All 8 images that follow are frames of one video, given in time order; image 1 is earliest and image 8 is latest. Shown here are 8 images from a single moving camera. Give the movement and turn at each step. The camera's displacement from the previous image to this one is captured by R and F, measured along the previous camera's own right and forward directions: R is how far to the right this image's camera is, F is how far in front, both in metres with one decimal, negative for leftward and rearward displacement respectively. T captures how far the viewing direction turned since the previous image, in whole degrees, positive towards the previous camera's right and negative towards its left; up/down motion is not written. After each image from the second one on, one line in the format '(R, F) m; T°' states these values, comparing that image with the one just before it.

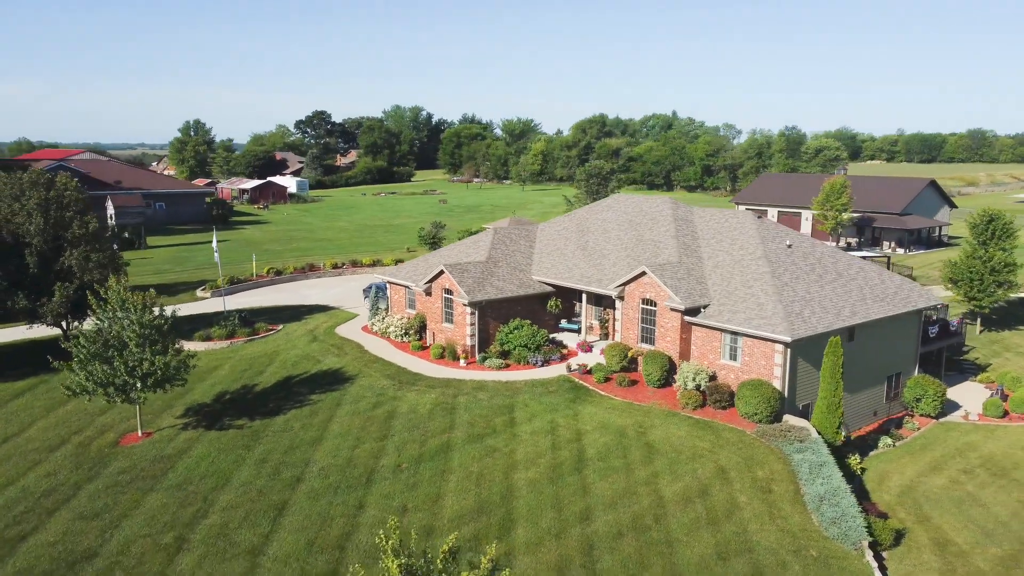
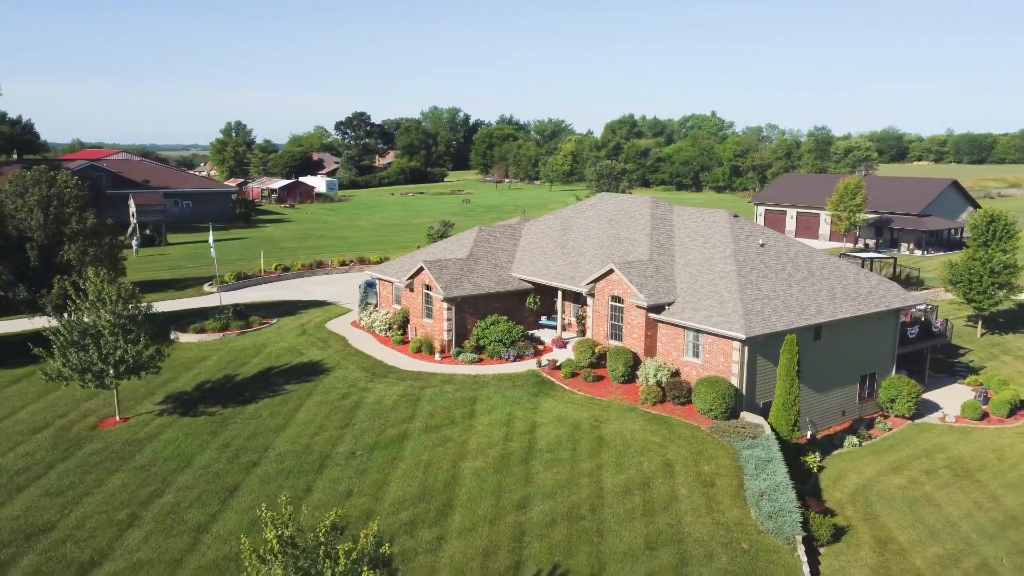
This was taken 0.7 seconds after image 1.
(+2.4, -0.5) m; -3°
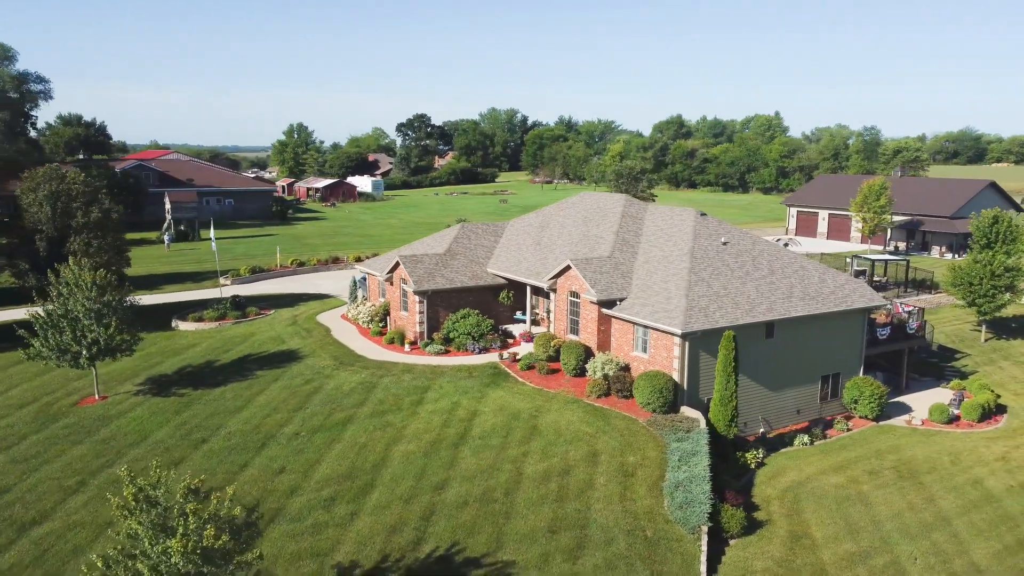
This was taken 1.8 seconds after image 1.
(+3.7, -0.7) m; -5°
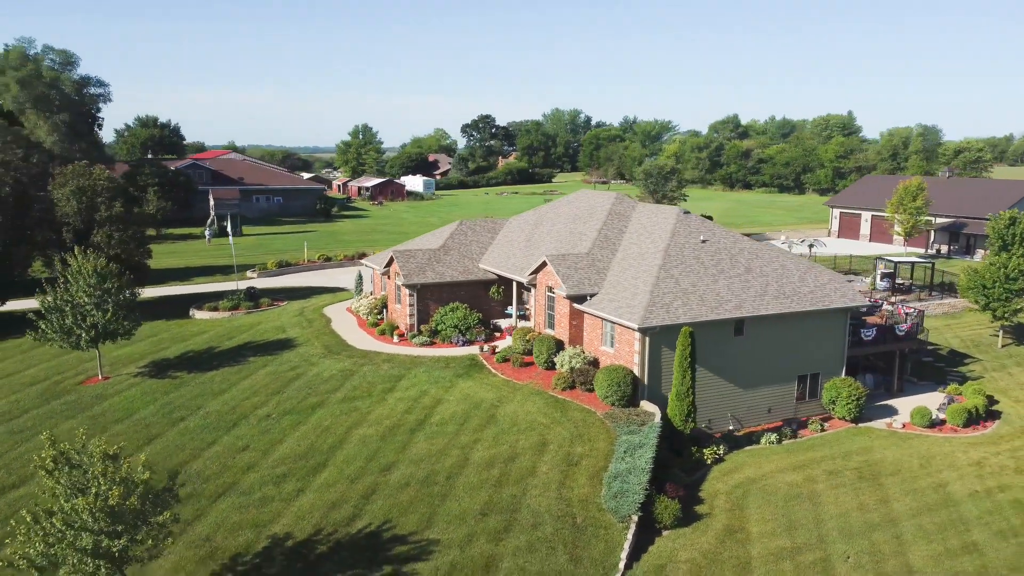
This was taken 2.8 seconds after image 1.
(+3.3, -0.6) m; -5°
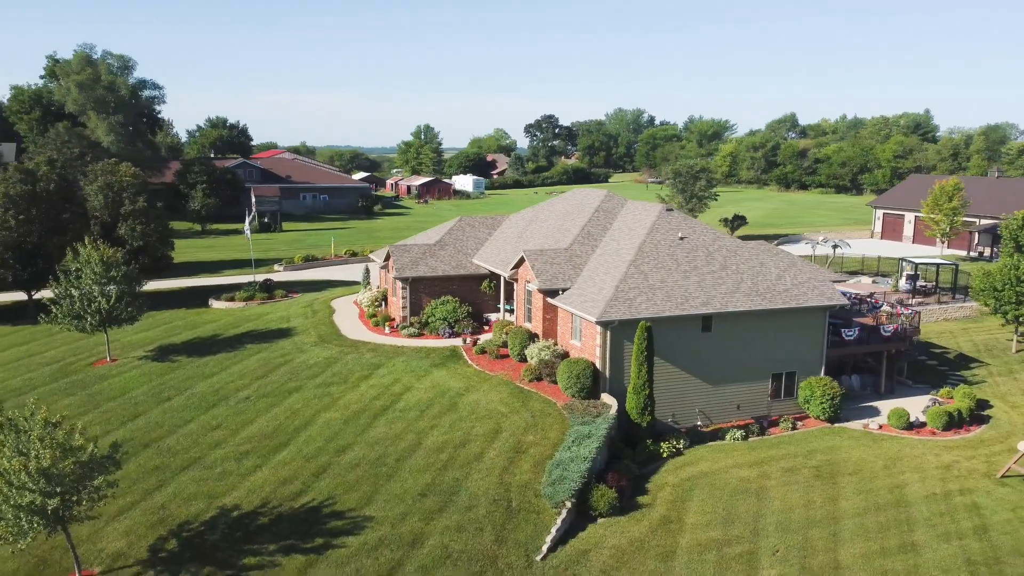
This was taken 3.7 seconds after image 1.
(+3.3, -0.6) m; -5°
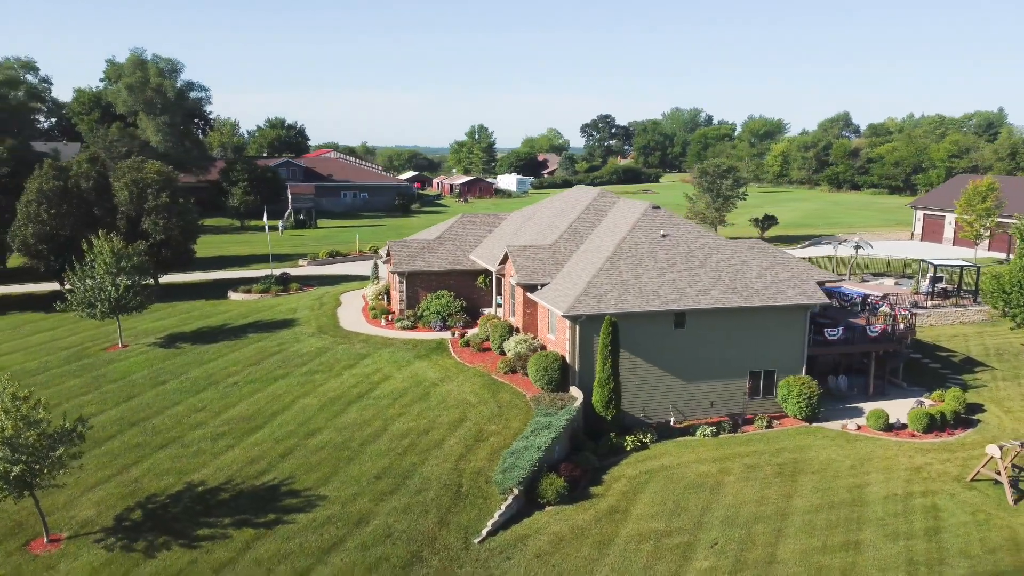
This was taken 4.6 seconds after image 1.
(+2.9, -0.5) m; -5°
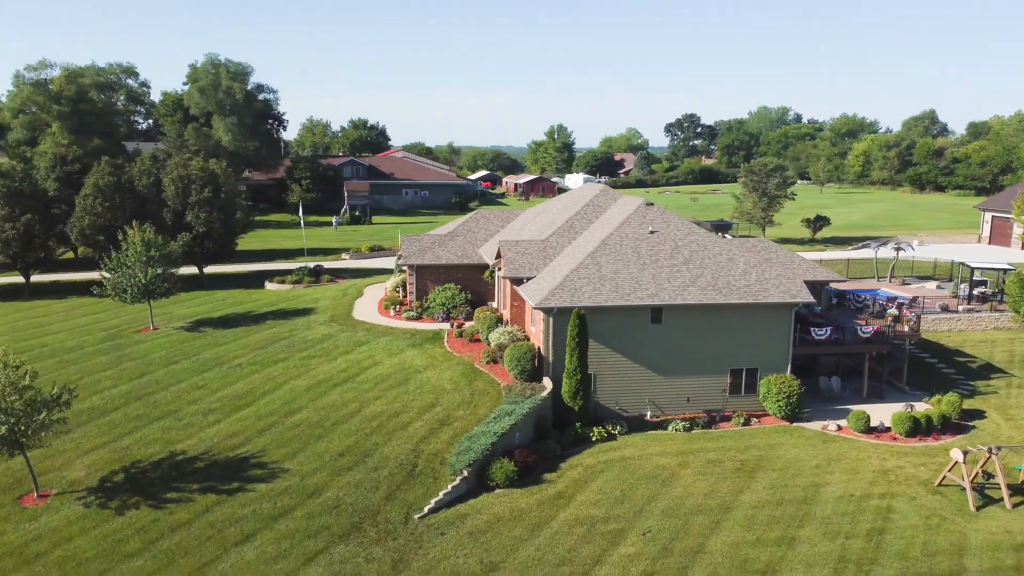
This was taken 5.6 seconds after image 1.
(+3.7, -0.7) m; -7°
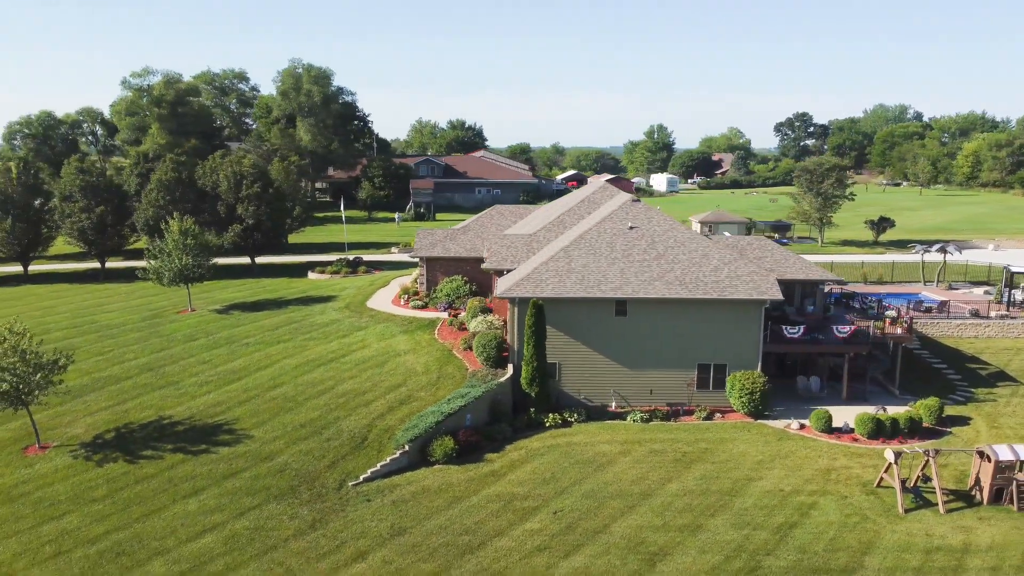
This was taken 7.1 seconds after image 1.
(+4.9, -0.9) m; -8°
